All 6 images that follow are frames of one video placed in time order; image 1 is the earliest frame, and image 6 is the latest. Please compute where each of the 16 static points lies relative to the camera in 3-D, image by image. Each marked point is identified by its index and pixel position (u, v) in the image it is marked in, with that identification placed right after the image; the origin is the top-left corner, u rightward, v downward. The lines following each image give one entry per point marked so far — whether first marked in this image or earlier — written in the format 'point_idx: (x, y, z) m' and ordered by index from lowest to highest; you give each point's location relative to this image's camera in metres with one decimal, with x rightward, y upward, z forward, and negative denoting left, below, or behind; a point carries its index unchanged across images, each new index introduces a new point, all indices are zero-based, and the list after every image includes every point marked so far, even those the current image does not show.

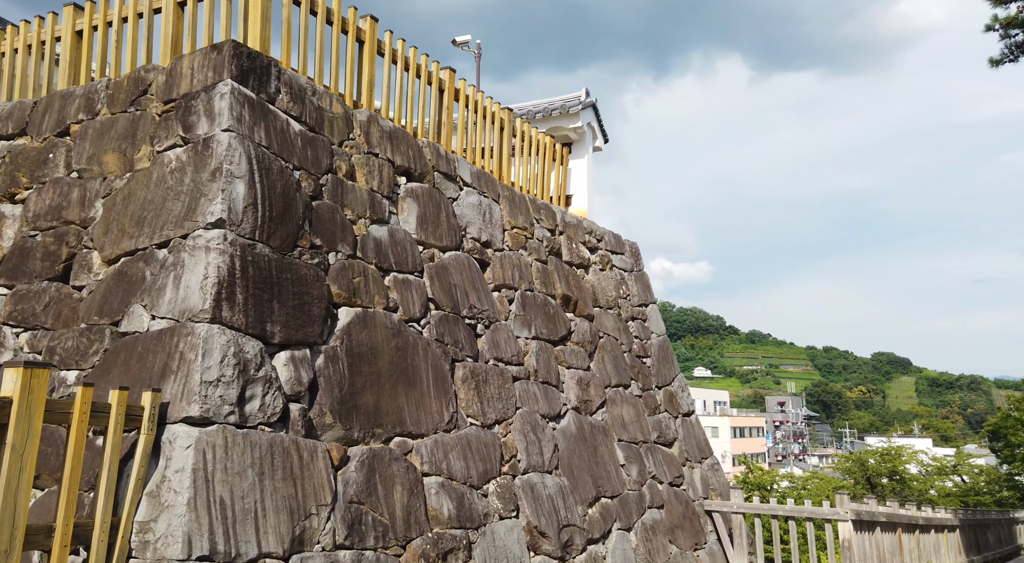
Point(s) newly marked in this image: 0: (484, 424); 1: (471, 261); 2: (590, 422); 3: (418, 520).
0: (-0.2, -0.8, +4.3) m
1: (-0.2, +0.1, +4.6) m
2: (+0.6, -1.0, +5.5) m
3: (-0.5, -1.1, +3.6) m
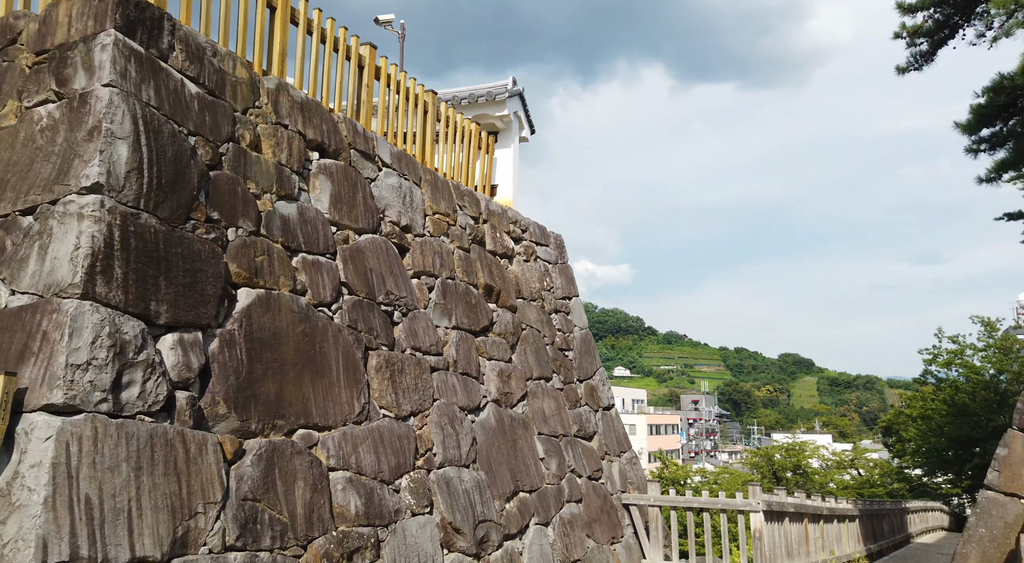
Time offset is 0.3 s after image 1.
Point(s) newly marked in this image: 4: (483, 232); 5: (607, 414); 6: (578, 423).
0: (-0.6, -0.7, +4.1) m
1: (-0.7, +0.2, +4.4) m
2: (0.0, -0.9, +5.4) m
3: (-0.9, -1.0, +3.4) m
4: (-0.2, +0.4, +5.8) m
5: (+0.9, -1.3, +7.4) m
6: (+0.6, -1.2, +6.7) m
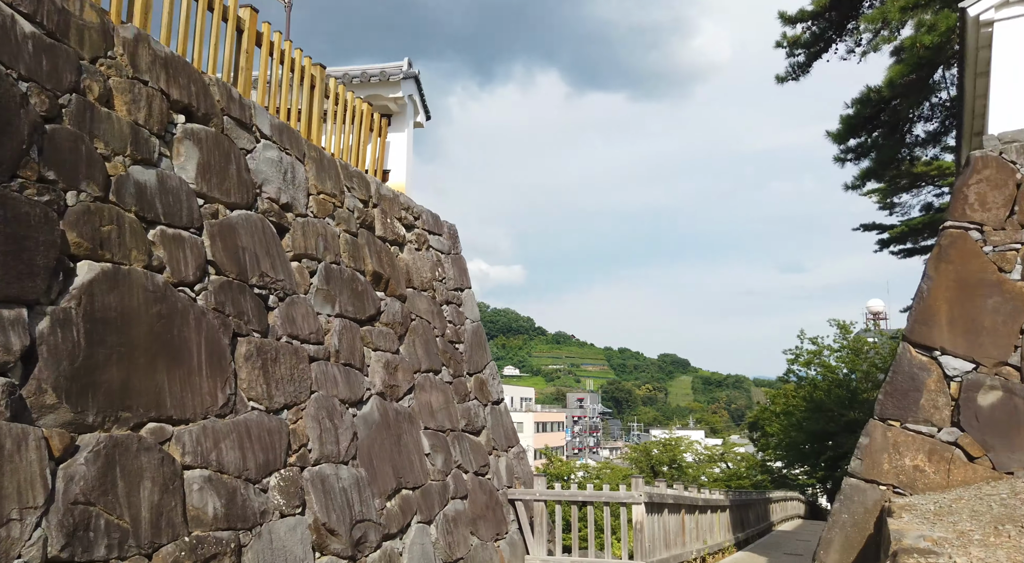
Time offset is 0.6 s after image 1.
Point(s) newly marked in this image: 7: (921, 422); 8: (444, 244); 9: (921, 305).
0: (-1.2, -0.6, +3.8) m
1: (-1.3, +0.3, +4.1) m
2: (-0.8, -0.8, +5.2) m
3: (-1.4, -1.0, +3.1) m
4: (-1.0, +0.5, +5.5) m
5: (-0.1, -1.2, +7.3) m
6: (-0.4, -1.1, +6.5) m
7: (+3.0, -1.0, +5.7) m
8: (-0.6, +0.3, +7.0) m
9: (+3.1, -0.2, +6.0) m
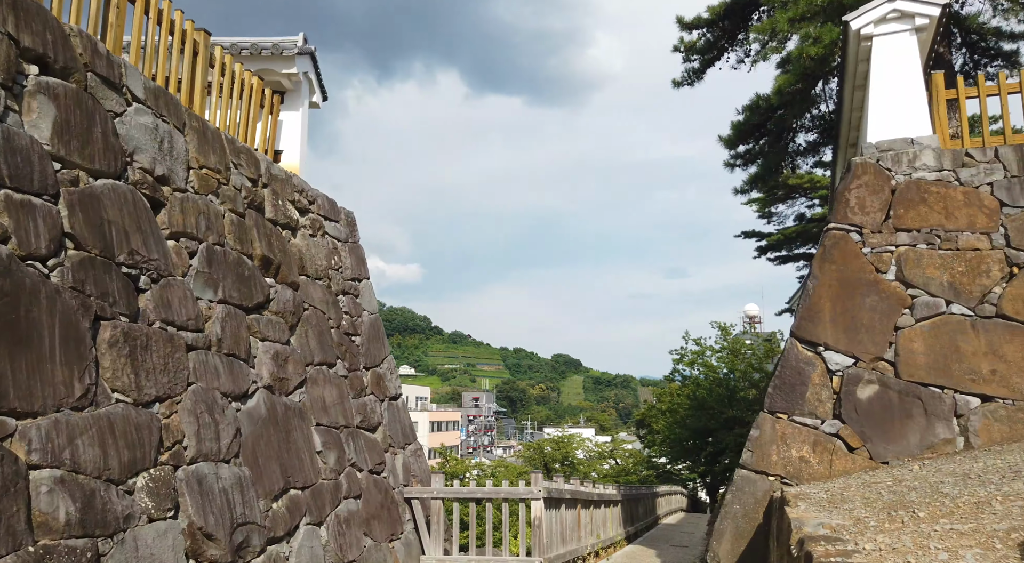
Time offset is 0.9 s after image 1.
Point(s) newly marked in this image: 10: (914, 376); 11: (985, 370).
0: (-1.6, -0.5, +3.4) m
1: (-1.8, +0.4, +3.7) m
2: (-1.4, -0.8, +4.8) m
3: (-1.7, -0.9, +2.7) m
4: (-1.7, +0.6, +5.2) m
5: (-1.1, -1.1, +7.1) m
6: (-1.2, -1.1, +6.2) m
7: (+2.3, -1.0, +5.8) m
8: (-1.5, +0.4, +6.6) m
9: (+2.3, -0.2, +6.1) m
10: (+3.0, -0.7, +5.7) m
11: (+3.4, -0.6, +5.6) m
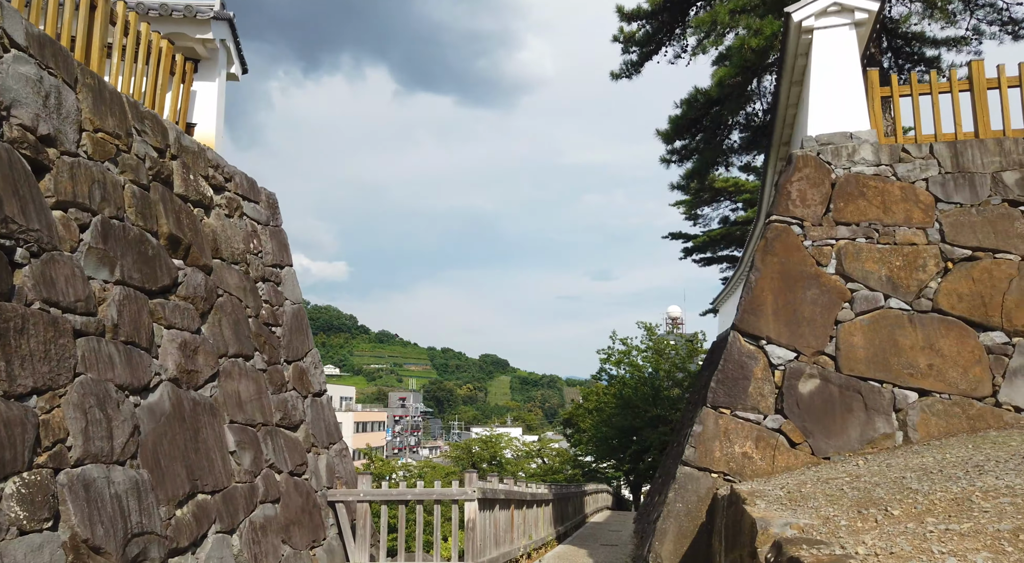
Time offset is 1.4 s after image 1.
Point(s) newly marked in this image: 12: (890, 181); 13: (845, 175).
0: (-1.9, -0.4, +2.9) m
1: (-2.0, +0.5, +3.2) m
2: (-1.8, -0.7, +4.4) m
3: (-1.9, -0.8, +2.2) m
4: (-2.1, +0.7, +4.7) m
5: (-1.7, -1.0, +6.6) m
6: (-1.7, -1.0, +5.8) m
7: (+1.8, -0.9, +5.7) m
8: (-2.0, +0.5, +6.1) m
9: (+1.8, -0.1, +6.0) m
10: (+2.5, -0.6, +5.6) m
11: (+3.0, -0.6, +5.6) m
12: (+3.0, +0.8, +6.2) m
13: (+2.7, +0.9, +6.2) m
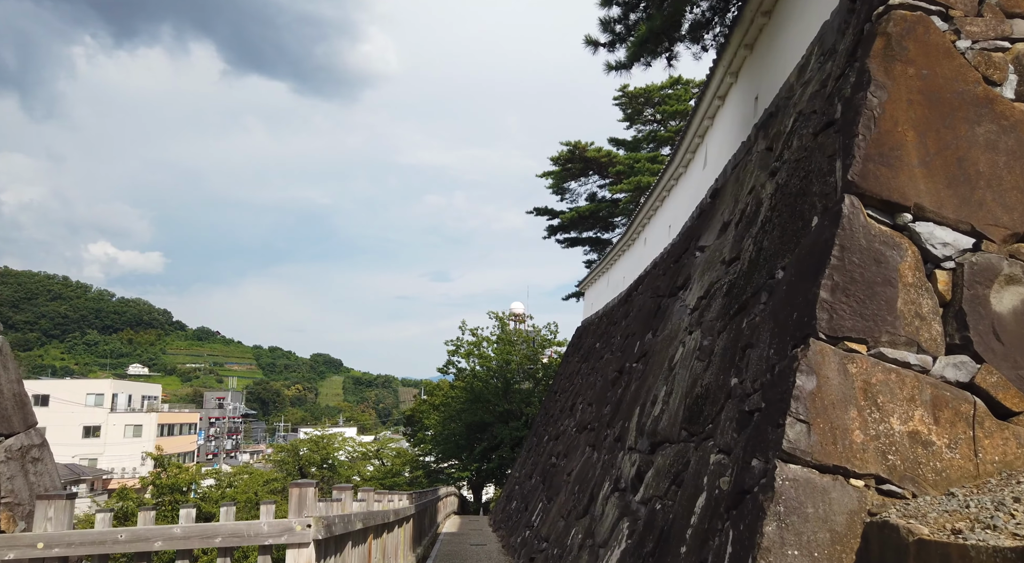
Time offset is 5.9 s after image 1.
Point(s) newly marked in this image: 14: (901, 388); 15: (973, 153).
0: (-1.6, +0.4, -0.7) m
1: (-1.8, +1.3, -0.5) m
2: (-1.8, +0.2, +0.7) m
3: (-1.5, 0.0, -1.4) m
4: (-2.1, +1.5, +0.9) m
5: (-2.2, -0.2, +2.9) m
6: (-2.0, -0.1, +2.1) m
7: (+1.4, -0.2, +2.8) m
8: (-2.3, +1.3, +2.4) m
9: (+1.4, +0.6, +3.1) m
10: (+2.1, +0.1, +2.8) m
11: (+2.6, +0.1, +2.9) m
12: (+2.5, +1.5, +3.5) m
13: (+2.2, +1.5, +3.5) m
14: (+1.3, -0.4, +2.7) m
15: (+1.8, +0.5, +3.1) m
